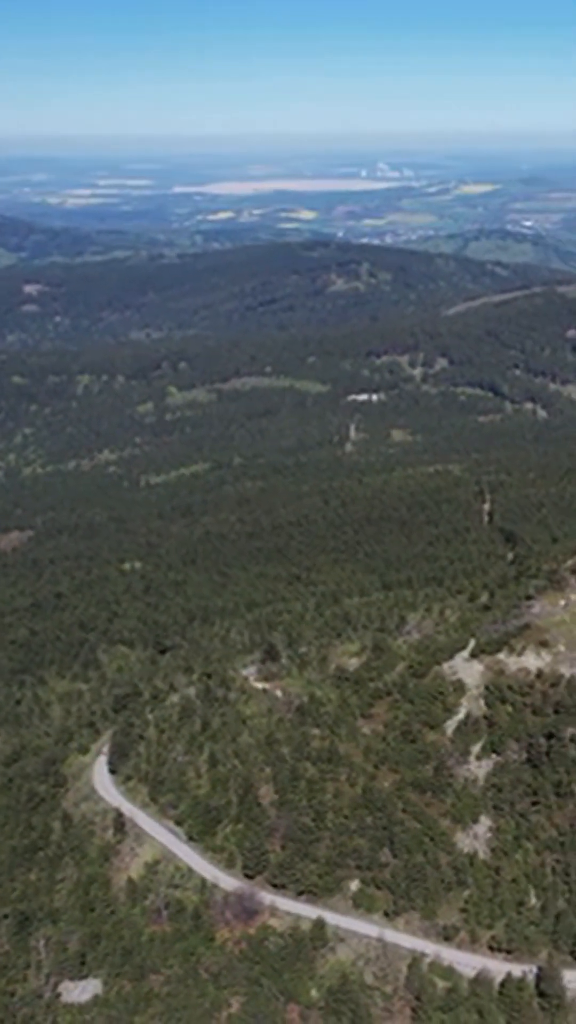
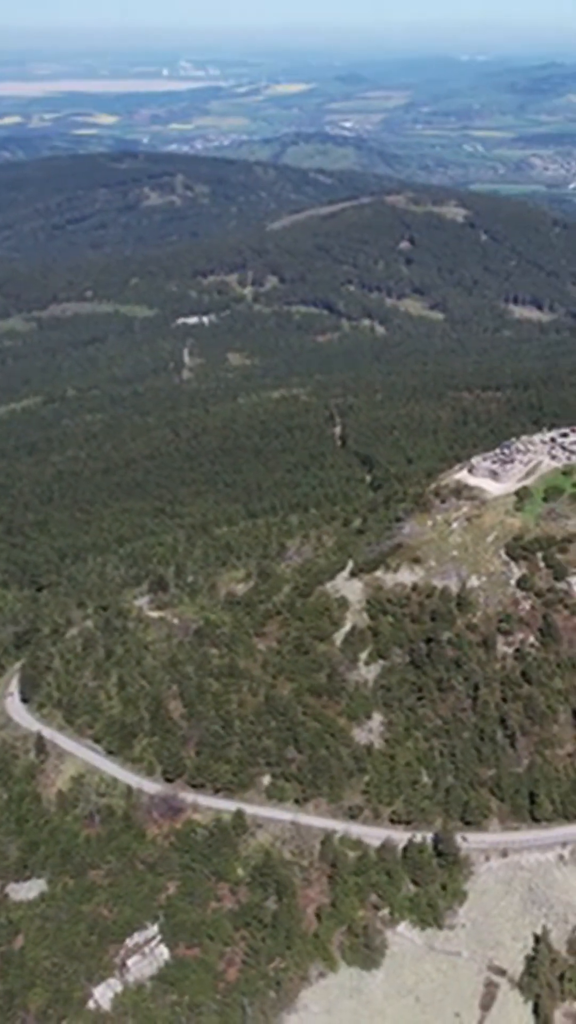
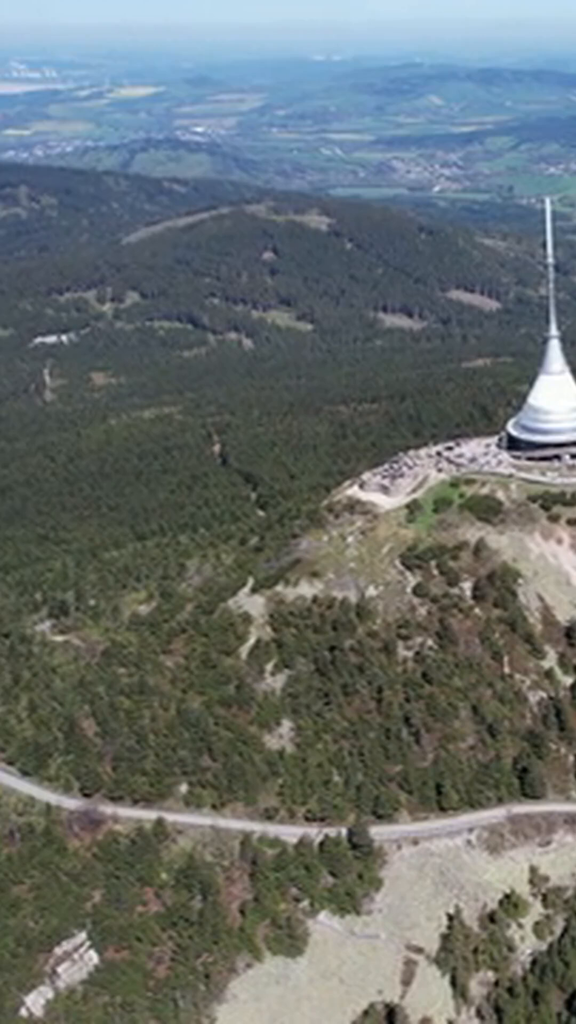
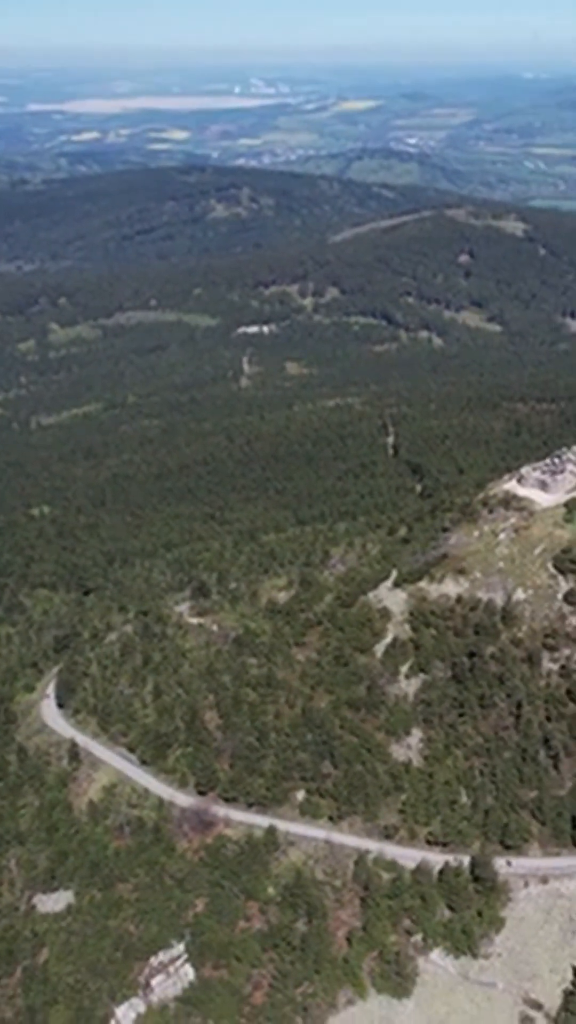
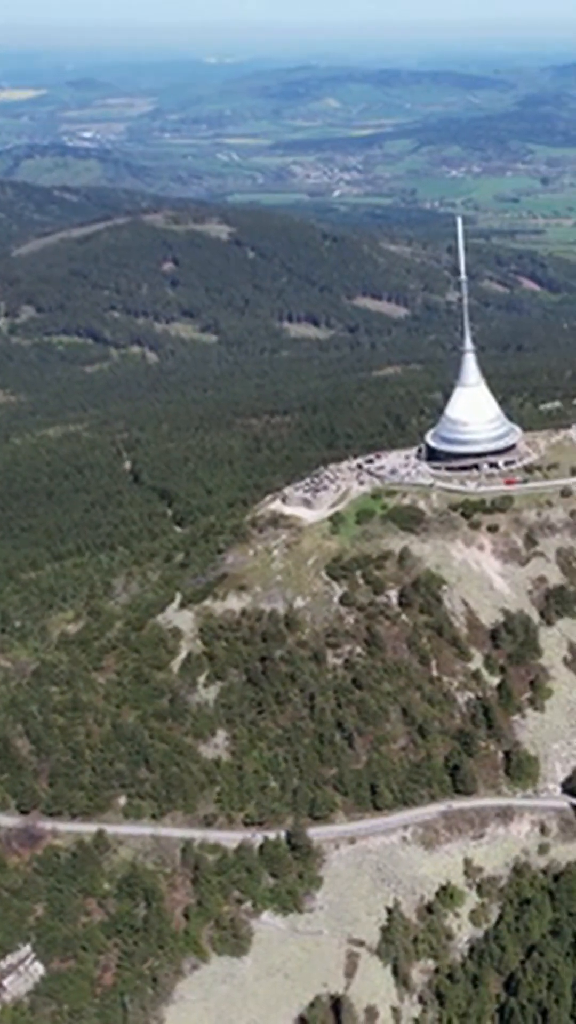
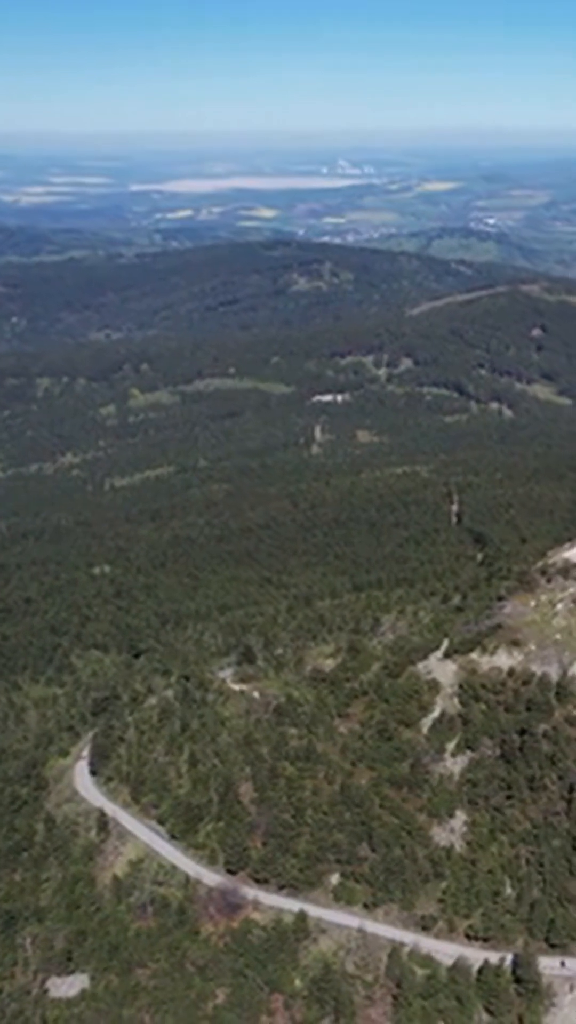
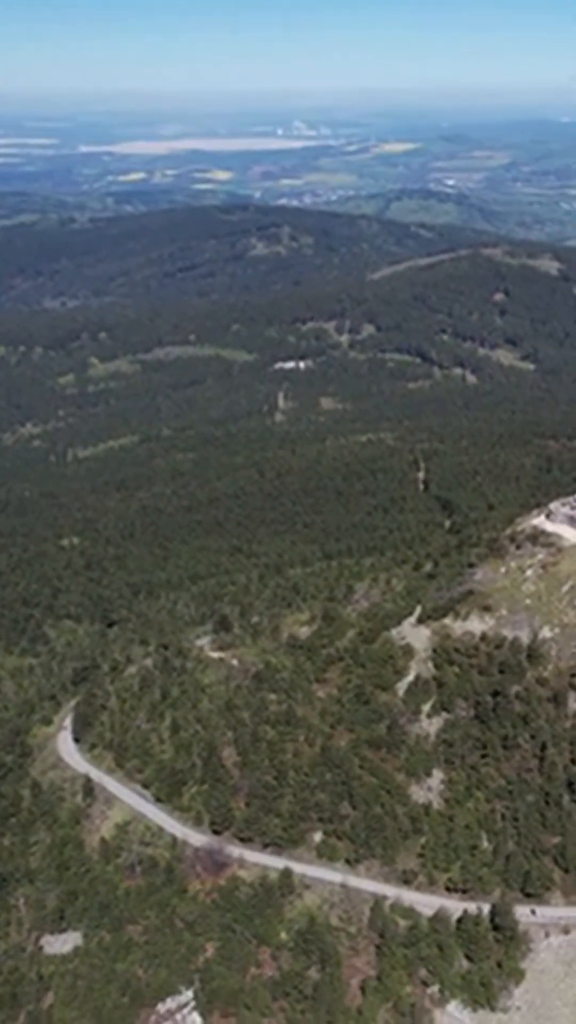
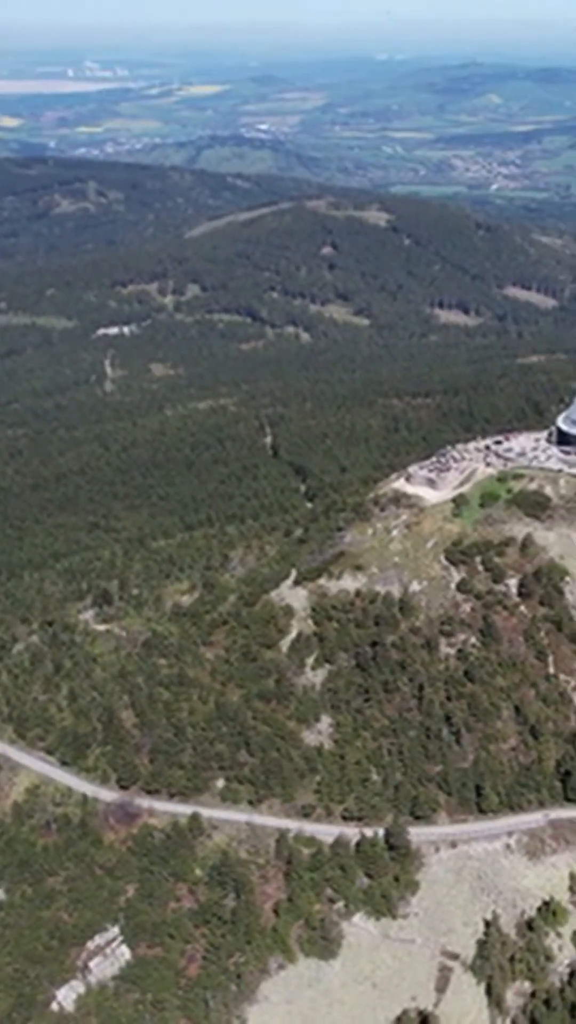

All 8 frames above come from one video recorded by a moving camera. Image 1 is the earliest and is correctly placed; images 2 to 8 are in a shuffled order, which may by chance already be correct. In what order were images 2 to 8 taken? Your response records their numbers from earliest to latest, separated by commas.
6, 7, 4, 2, 8, 3, 5
